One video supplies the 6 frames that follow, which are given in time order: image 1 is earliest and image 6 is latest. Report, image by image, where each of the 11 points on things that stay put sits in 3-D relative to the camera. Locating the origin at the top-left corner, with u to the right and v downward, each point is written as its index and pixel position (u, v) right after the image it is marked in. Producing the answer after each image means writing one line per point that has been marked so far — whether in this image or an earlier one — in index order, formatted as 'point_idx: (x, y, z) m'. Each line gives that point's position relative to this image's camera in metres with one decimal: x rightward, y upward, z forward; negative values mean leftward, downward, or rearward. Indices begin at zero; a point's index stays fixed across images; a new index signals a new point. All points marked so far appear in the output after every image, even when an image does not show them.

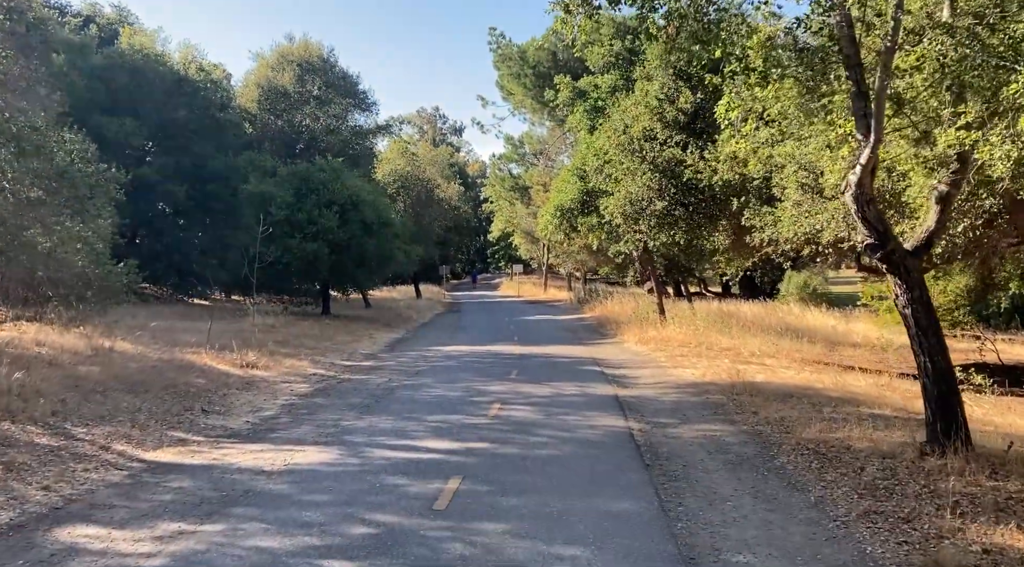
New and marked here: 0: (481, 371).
0: (-0.6, -1.6, +16.1) m
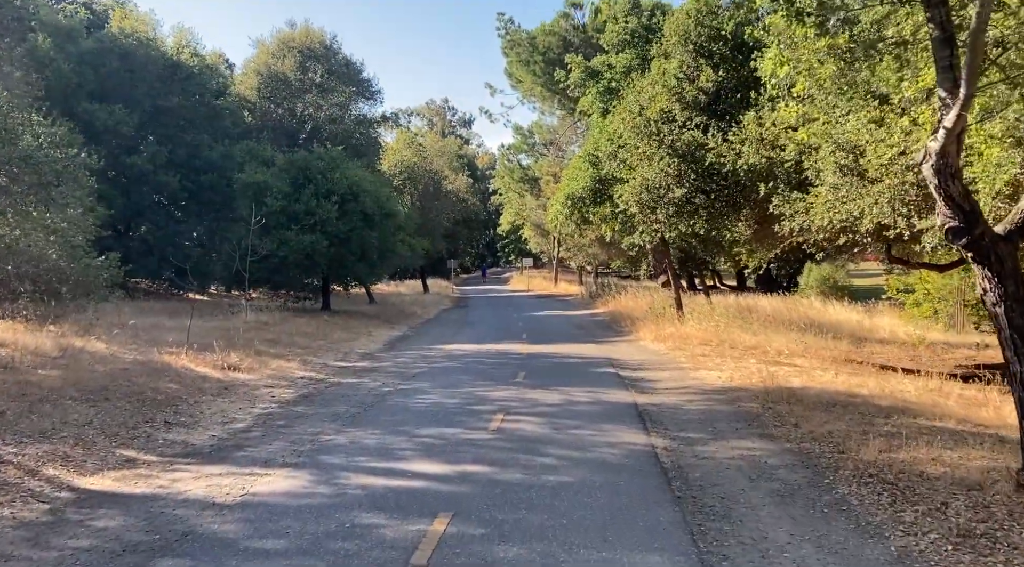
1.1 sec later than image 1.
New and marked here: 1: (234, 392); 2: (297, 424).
0: (-0.5, -1.5, +14.7) m
1: (-4.1, -1.6, +12.8) m
2: (-2.6, -1.7, +10.3) m
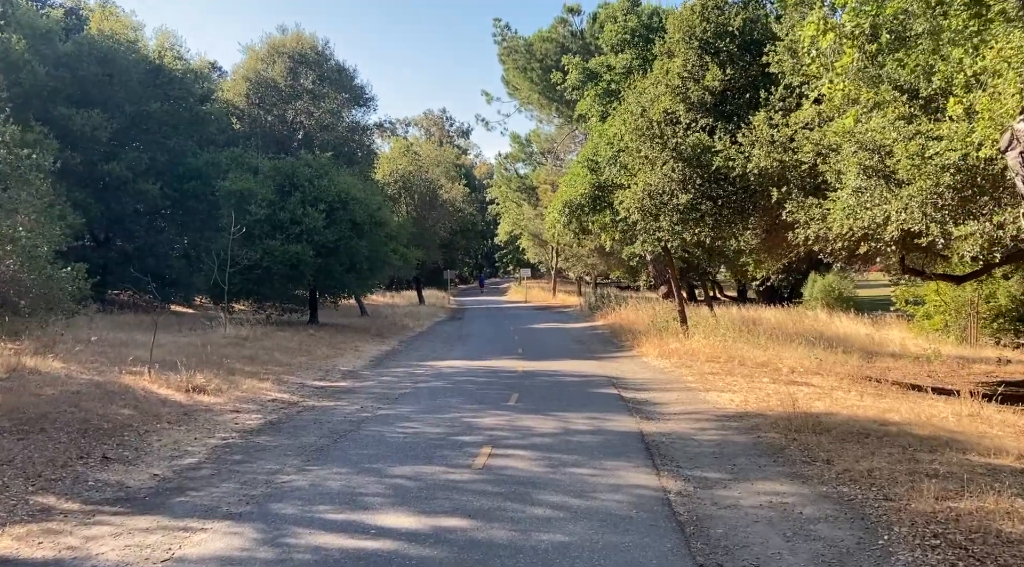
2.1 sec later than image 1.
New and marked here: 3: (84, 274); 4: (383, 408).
0: (-0.6, -1.7, +13.4) m
1: (-4.2, -1.8, +11.5) m
2: (-2.7, -1.8, +9.0) m
3: (-9.0, +0.2, +18.3) m
4: (-1.9, -1.8, +12.5) m
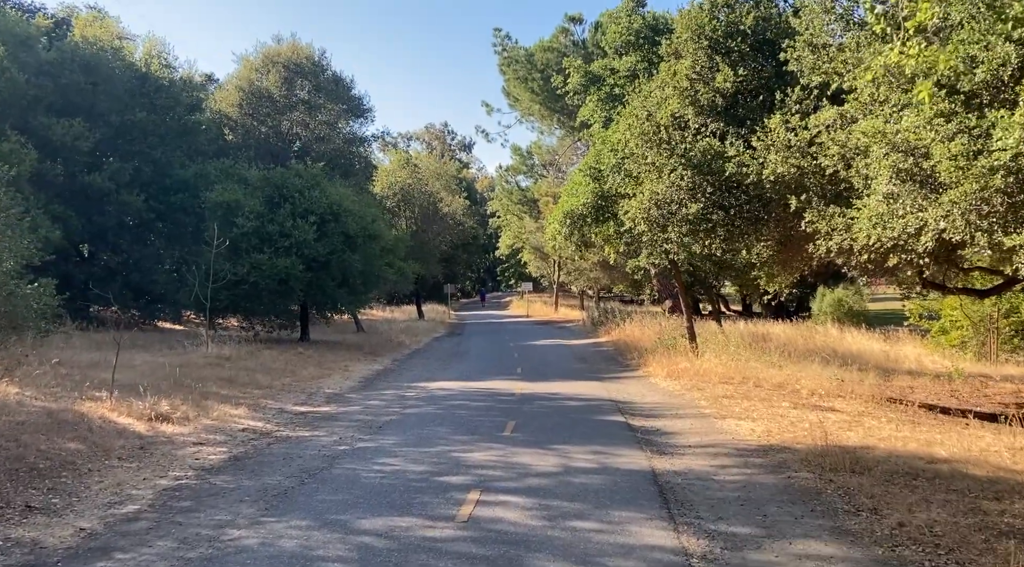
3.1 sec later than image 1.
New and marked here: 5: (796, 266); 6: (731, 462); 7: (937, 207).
0: (-0.7, -2.0, +12.1) m
1: (-4.3, -2.0, +10.3) m
2: (-2.7, -2.0, +7.8) m
3: (-9.1, -0.1, +17.1) m
4: (-1.9, -2.0, +11.2) m
5: (+6.4, +0.4, +19.6) m
6: (+2.3, -1.9, +9.3) m
7: (+5.3, +1.0, +10.7) m
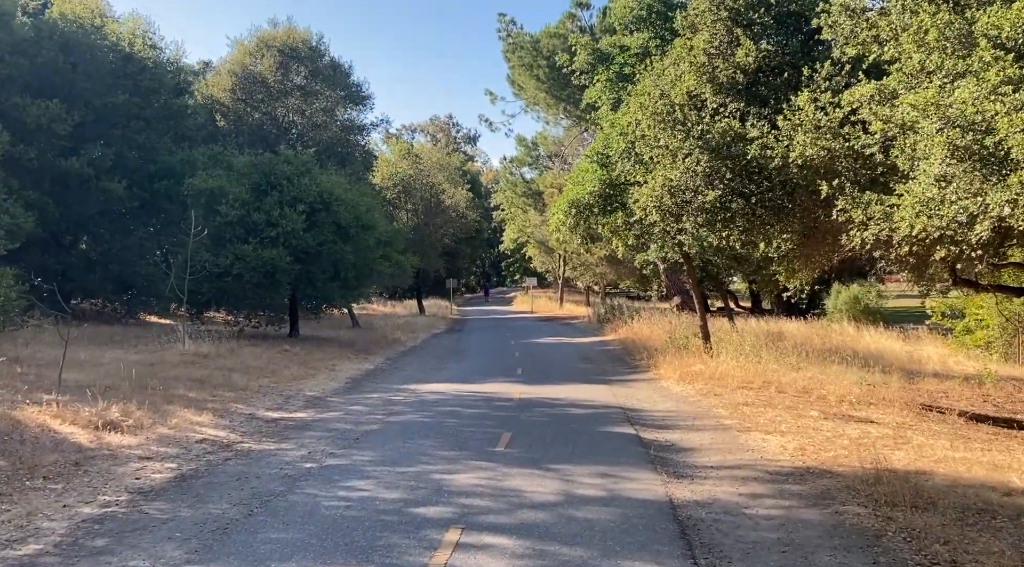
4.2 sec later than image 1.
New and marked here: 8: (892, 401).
0: (-0.7, -1.9, +10.7) m
1: (-4.4, -1.9, +8.9) m
2: (-2.8, -1.9, +6.3) m
3: (-9.1, 0.0, +15.7) m
4: (-2.0, -1.9, +9.8) m
5: (+6.4, +0.5, +18.1) m
6: (+2.3, -1.9, +7.8) m
7: (+5.2, +1.0, +9.2) m
8: (+6.4, -2.0, +14.6) m
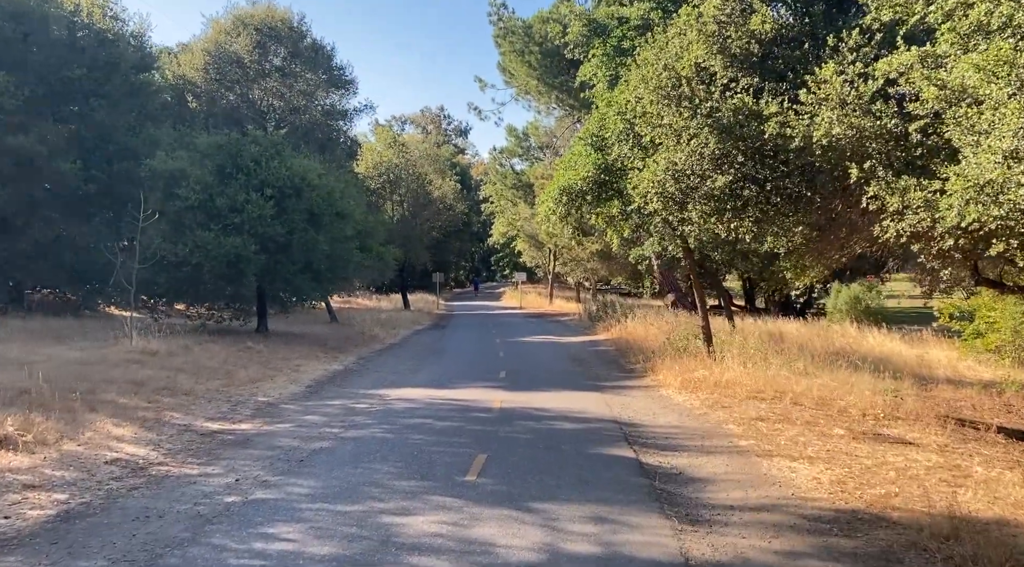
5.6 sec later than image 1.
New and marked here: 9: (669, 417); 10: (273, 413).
0: (-1.0, -1.8, +8.9) m
1: (-4.6, -1.8, +7.0) m
2: (-3.0, -1.8, +4.5) m
3: (-9.4, +0.3, +13.8) m
4: (-2.2, -1.8, +8.0) m
5: (+6.1, +0.5, +16.4) m
6: (+2.0, -1.8, +6.1) m
7: (+5.0, +1.0, +7.5) m
8: (+6.1, -2.0, +12.9) m
9: (+2.1, -1.8, +11.8) m
10: (-3.4, -1.8, +12.2) m
